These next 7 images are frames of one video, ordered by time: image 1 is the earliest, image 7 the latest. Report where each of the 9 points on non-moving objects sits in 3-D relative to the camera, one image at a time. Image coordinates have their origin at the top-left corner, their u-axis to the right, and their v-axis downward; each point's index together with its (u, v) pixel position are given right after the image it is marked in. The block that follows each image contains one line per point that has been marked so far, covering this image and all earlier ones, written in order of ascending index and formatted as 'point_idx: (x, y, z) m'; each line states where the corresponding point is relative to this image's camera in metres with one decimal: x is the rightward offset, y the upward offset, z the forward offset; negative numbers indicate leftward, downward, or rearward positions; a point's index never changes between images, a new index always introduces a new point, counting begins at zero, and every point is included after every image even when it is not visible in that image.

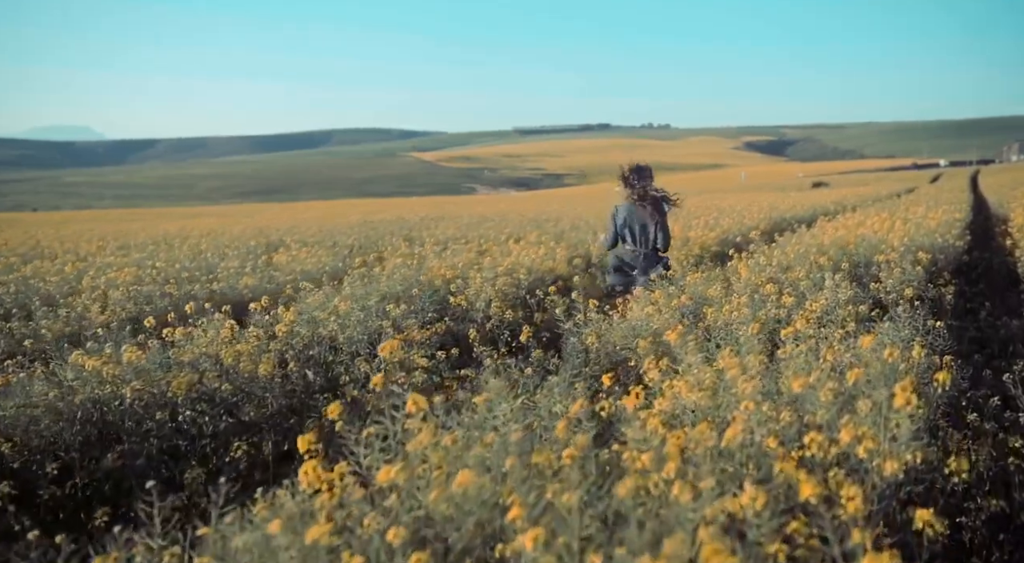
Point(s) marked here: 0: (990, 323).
0: (+4.8, -0.4, +7.5) m
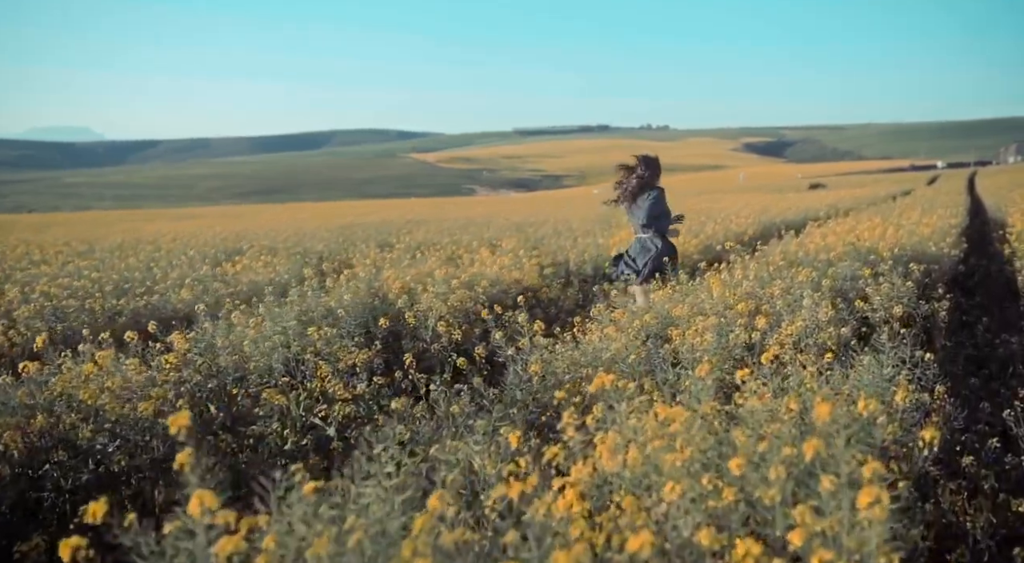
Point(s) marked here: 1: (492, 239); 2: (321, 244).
0: (+4.4, -0.6, +6.9) m
1: (-0.3, +0.8, +13.6) m
2: (-3.5, +0.7, +13.6) m
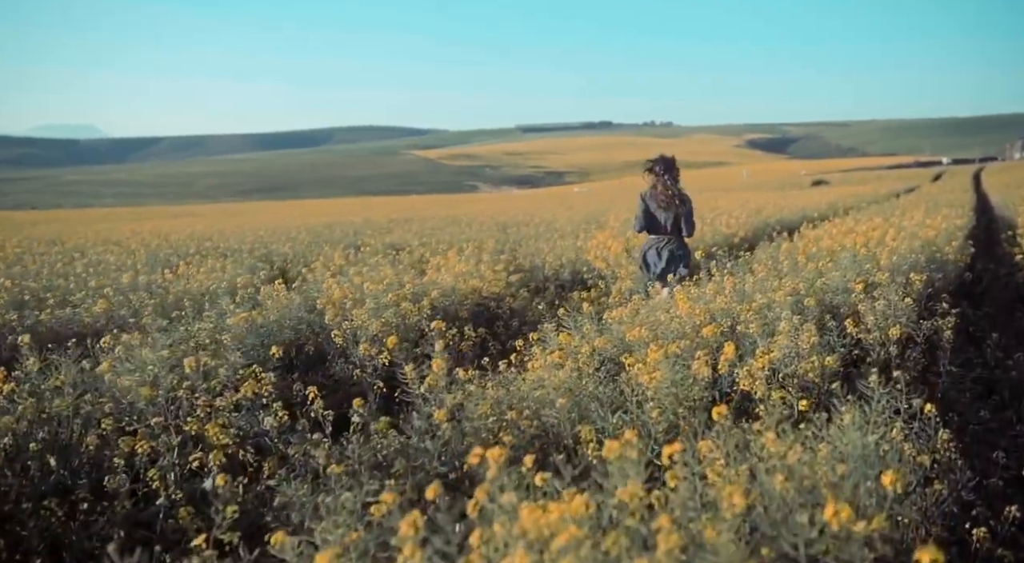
0: (+4.0, -0.6, +6.2) m
1: (-0.7, +0.7, +12.8) m
2: (-3.8, +0.6, +12.8) m
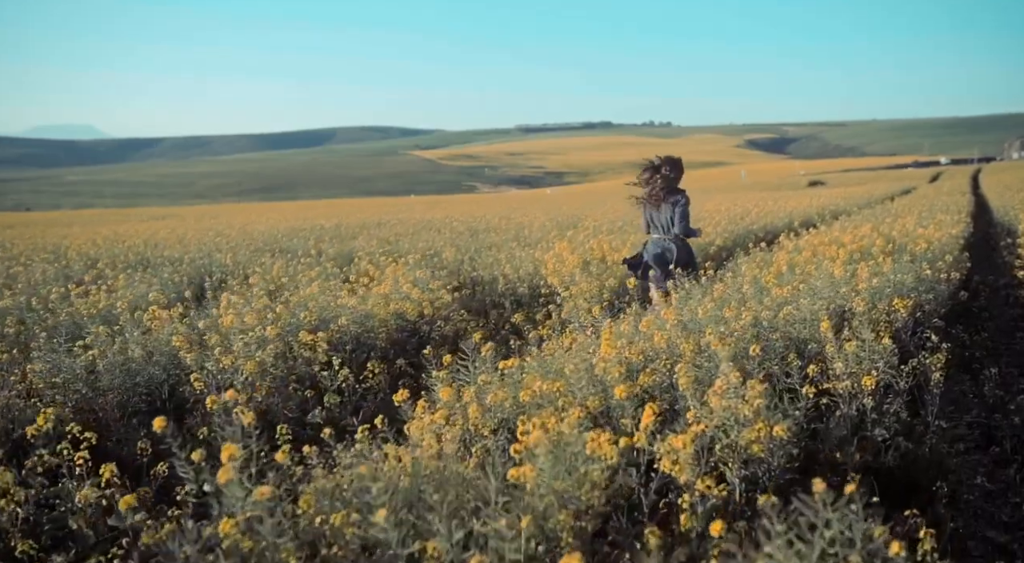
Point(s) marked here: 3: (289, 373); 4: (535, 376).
0: (+3.5, -0.8, +5.3) m
1: (-1.2, +0.5, +11.9) m
2: (-4.4, +0.4, +11.9) m
3: (-1.4, -0.6, +4.7) m
4: (+0.1, -0.5, +3.6) m
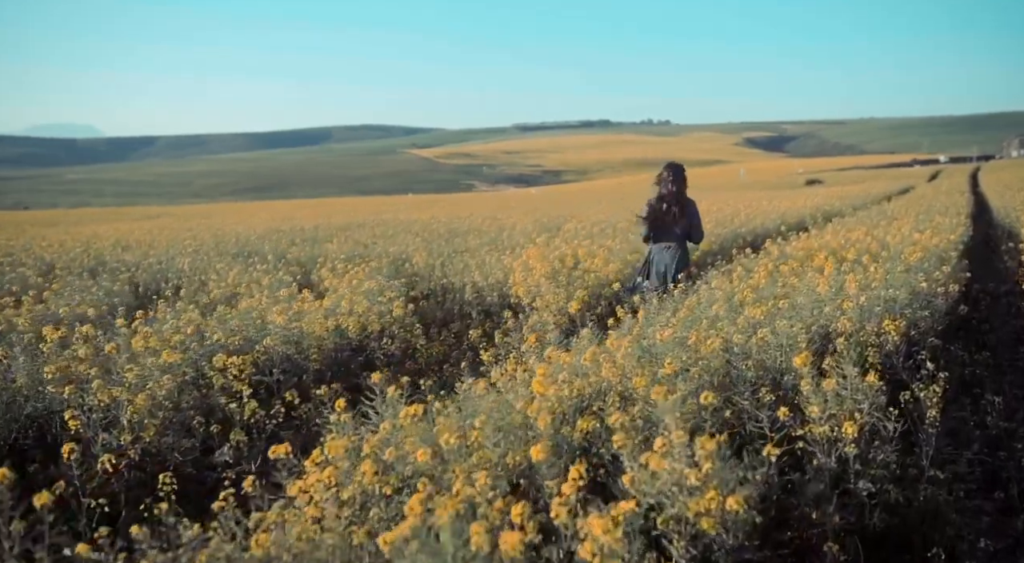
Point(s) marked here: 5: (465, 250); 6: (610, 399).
0: (+3.1, -0.9, +4.7) m
1: (-1.6, +0.4, +11.4) m
2: (-4.8, +0.3, +11.3) m
3: (-1.7, -0.7, +4.1) m
4: (-0.2, -0.6, +3.0) m
5: (-0.7, +0.5, +11.3) m
6: (+0.4, -0.5, +3.3) m
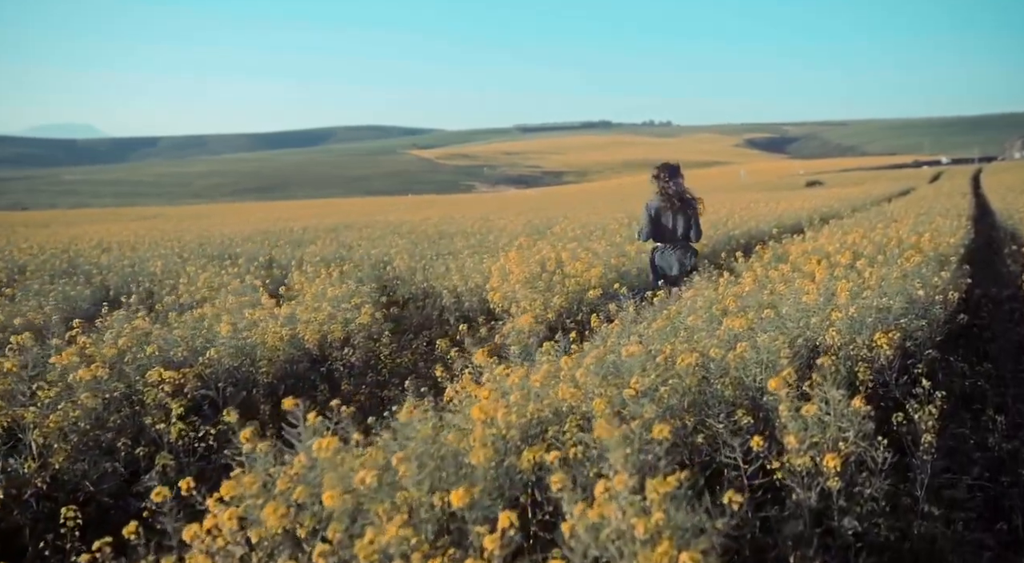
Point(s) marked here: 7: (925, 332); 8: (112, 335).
0: (+2.9, -1.0, +4.4) m
1: (-1.8, +0.4, +11.0) m
2: (-5.0, +0.3, +11.0) m
3: (-2.0, -0.7, +3.7) m
4: (-0.5, -0.6, +2.7) m
5: (-0.9, +0.4, +11.0) m
6: (+0.2, -0.6, +3.0) m
7: (+2.6, -0.3, +4.7) m
8: (-2.6, -0.4, +4.9) m
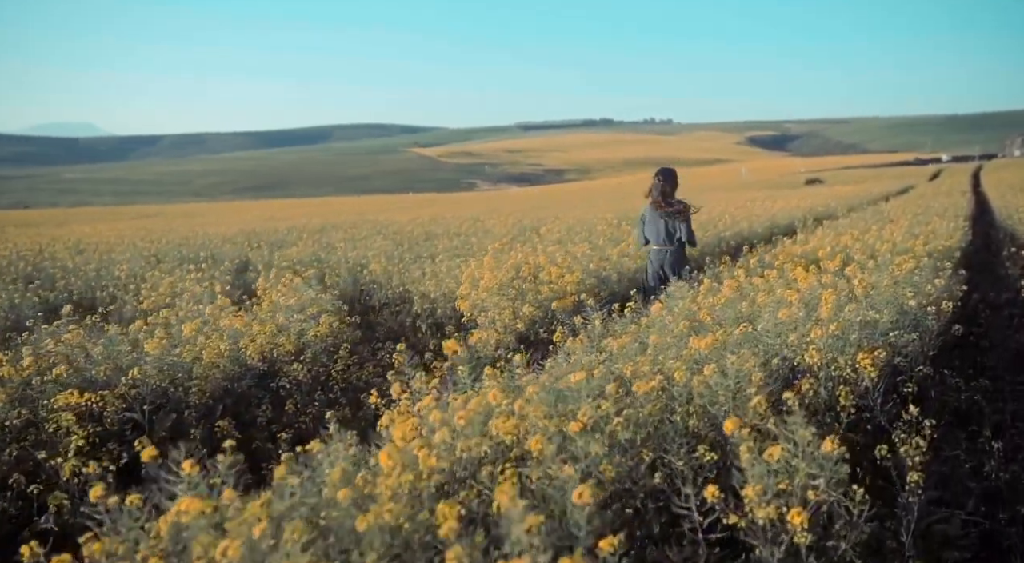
0: (+2.6, -1.0, +4.0) m
1: (-2.1, +0.3, +10.6) m
2: (-5.3, +0.2, +10.6) m
3: (-2.2, -0.8, +3.3) m
4: (-0.7, -0.7, +2.3) m
5: (-1.2, +0.4, +10.6) m
6: (-0.1, -0.6, +2.6) m
7: (+2.3, -0.4, +4.3) m
8: (-2.9, -0.4, +4.5) m
